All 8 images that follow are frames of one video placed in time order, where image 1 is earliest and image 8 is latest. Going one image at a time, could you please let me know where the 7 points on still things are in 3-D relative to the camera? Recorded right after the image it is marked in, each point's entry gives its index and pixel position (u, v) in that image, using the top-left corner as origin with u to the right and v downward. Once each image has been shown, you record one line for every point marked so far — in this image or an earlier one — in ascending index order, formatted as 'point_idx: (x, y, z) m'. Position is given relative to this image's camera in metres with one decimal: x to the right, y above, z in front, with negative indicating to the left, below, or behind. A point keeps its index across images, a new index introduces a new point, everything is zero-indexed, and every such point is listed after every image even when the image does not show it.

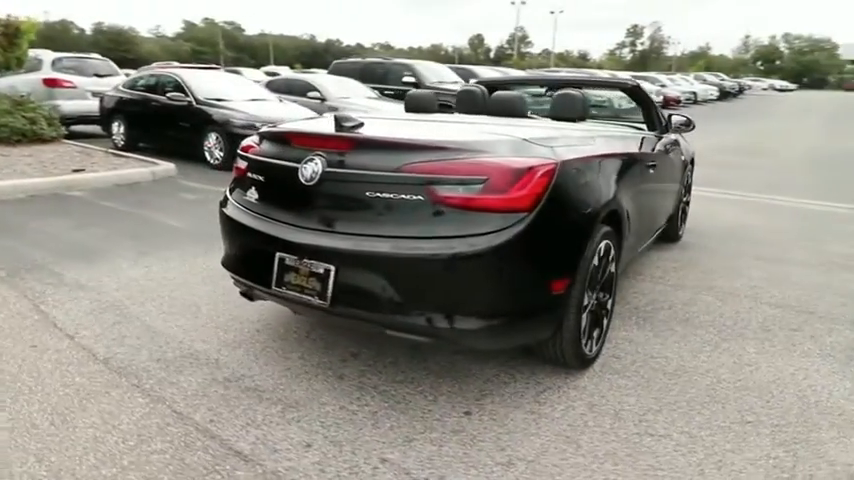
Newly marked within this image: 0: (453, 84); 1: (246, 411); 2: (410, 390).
0: (+0.8, +4.9, +17.2) m
1: (-1.0, -0.9, +2.9) m
2: (-0.1, -0.9, +3.2) m
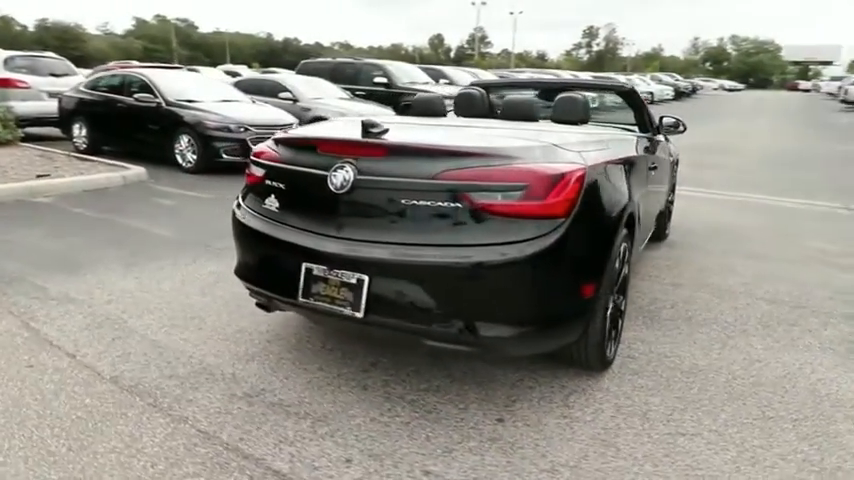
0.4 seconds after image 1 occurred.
0: (-0.1, +4.9, +17.2) m
1: (-0.8, -1.0, +2.8) m
2: (+0.1, -0.9, +3.1) m
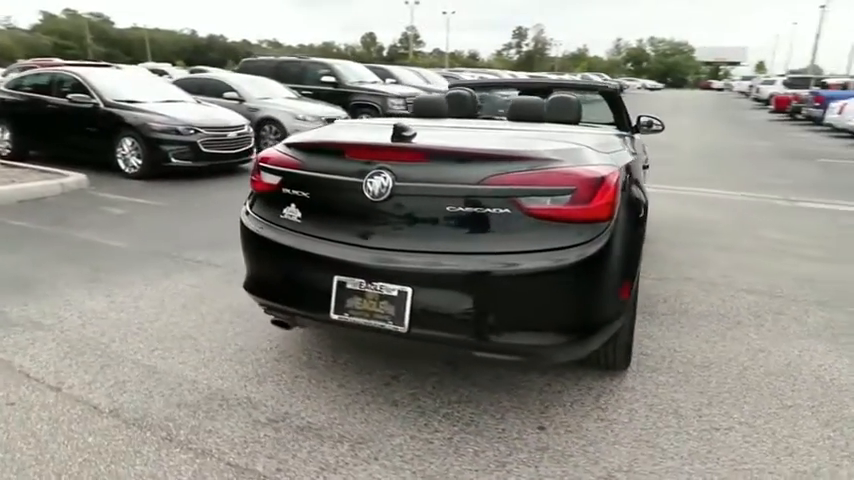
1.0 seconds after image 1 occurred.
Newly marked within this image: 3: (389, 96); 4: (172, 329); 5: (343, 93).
0: (-1.7, +4.9, +16.9) m
1: (-0.5, -1.0, +2.6) m
2: (+0.3, -0.9, +3.0) m
3: (-1.1, +4.3, +16.1) m
4: (-1.9, -0.7, +3.9) m
5: (-2.6, +4.5, +16.6) m
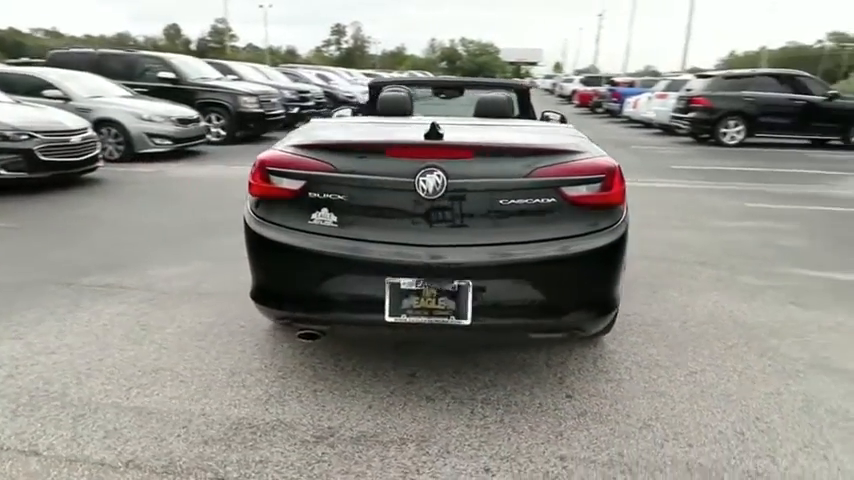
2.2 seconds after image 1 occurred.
0: (-6.1, +4.6, +15.8) m
1: (-0.2, -1.1, +2.6) m
2: (+0.5, -0.9, +3.2) m
3: (-5.2, +4.1, +15.2) m
4: (-1.9, -0.8, +3.4) m
5: (-6.8, +4.2, +15.2) m
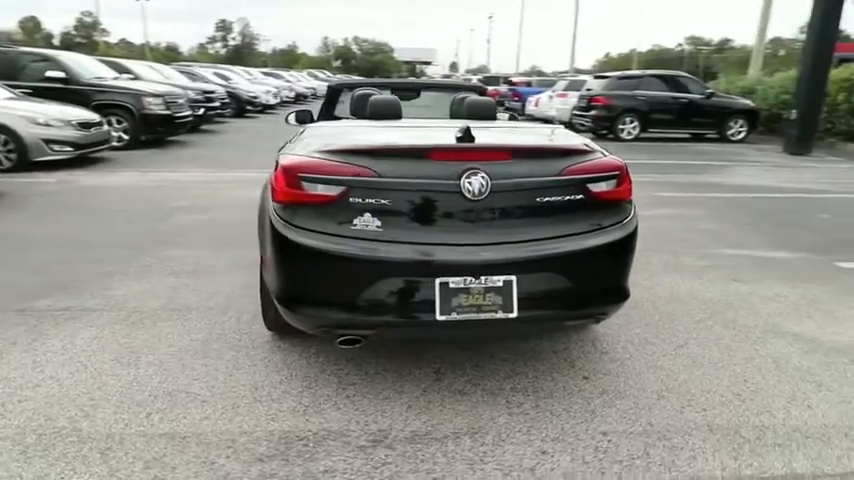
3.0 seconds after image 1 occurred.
0: (-8.3, +4.3, +14.6) m
1: (+0.1, -1.1, +2.7) m
2: (+0.6, -0.9, +3.4) m
3: (-7.4, +3.8, +14.1) m
4: (-1.7, -0.9, +3.2) m
5: (-8.9, +3.8, +13.9) m
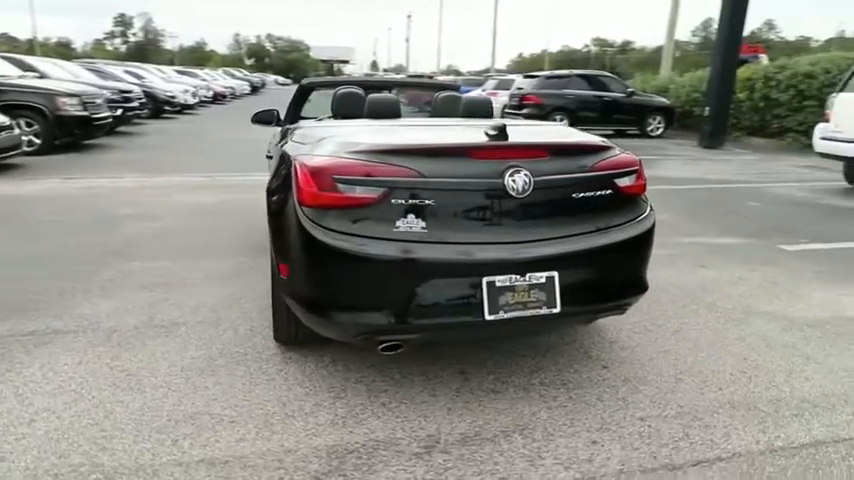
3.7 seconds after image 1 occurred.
0: (-9.8, +3.9, +13.2) m
1: (+0.4, -1.1, +2.7) m
2: (+0.8, -0.8, +3.4) m
3: (-8.8, +3.5, +12.9) m
4: (-1.5, -0.9, +2.9) m
5: (-10.3, +3.4, +12.5) m
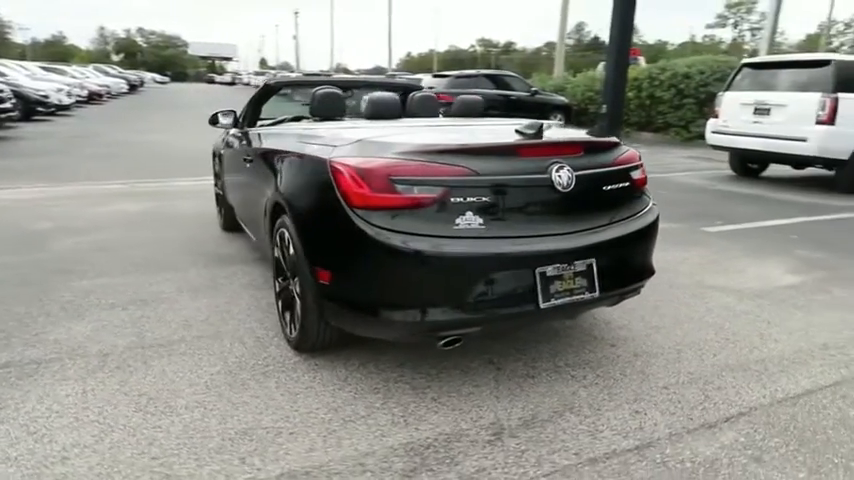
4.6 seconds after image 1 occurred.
0: (-11.5, +3.4, +11.3) m
1: (+0.7, -1.0, +2.8) m
2: (+1.0, -0.8, +3.7) m
3: (-10.5, +3.1, +11.2) m
4: (-1.1, -1.0, +2.7) m
5: (-11.8, +2.9, +10.4) m
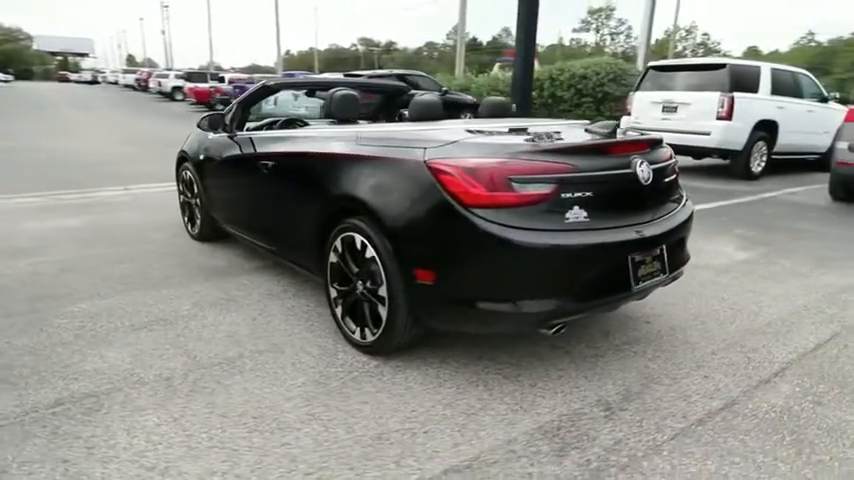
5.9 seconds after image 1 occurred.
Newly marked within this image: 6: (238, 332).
0: (-12.6, +2.7, +8.9) m
1: (+1.4, -0.9, +3.2) m
2: (+1.4, -0.7, +4.0) m
3: (-11.5, +2.4, +9.0) m
4: (-0.4, -1.0, +2.7) m
5: (-12.6, +2.2, +8.0) m
6: (-1.4, -0.7, +4.0) m
